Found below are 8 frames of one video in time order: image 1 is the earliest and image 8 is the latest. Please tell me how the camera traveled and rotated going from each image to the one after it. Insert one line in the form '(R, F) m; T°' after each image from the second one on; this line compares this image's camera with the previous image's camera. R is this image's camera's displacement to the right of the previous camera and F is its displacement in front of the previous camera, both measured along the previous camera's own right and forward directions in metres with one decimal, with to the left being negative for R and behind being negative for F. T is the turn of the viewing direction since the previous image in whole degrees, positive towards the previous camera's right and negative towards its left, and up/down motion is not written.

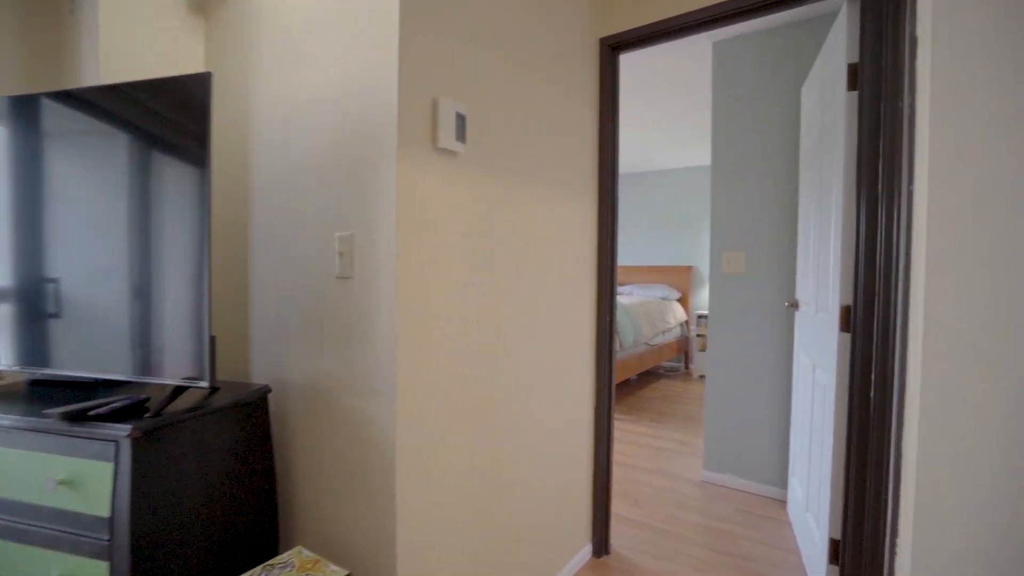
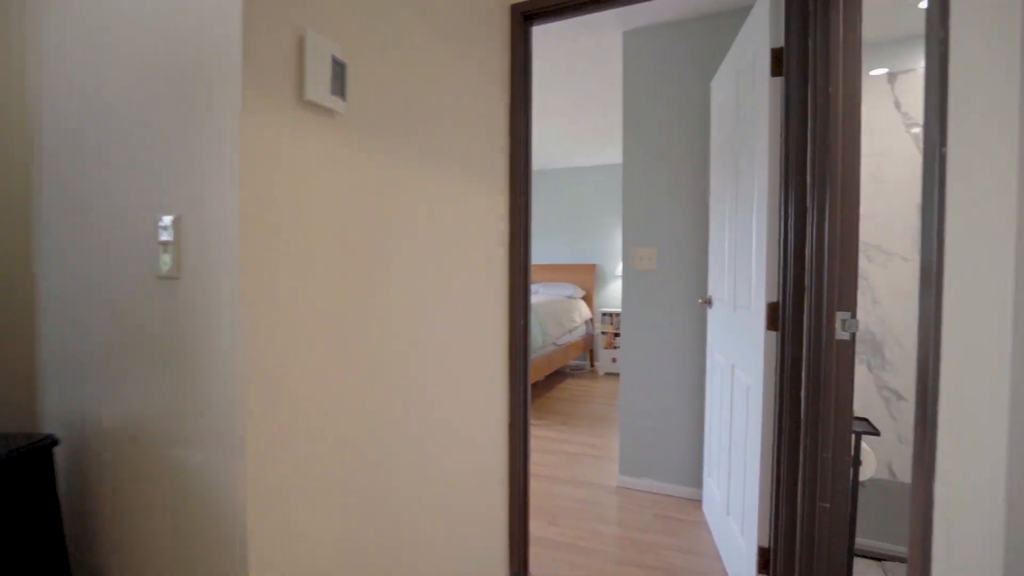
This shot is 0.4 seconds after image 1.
(0.0, +0.2) m; +11°
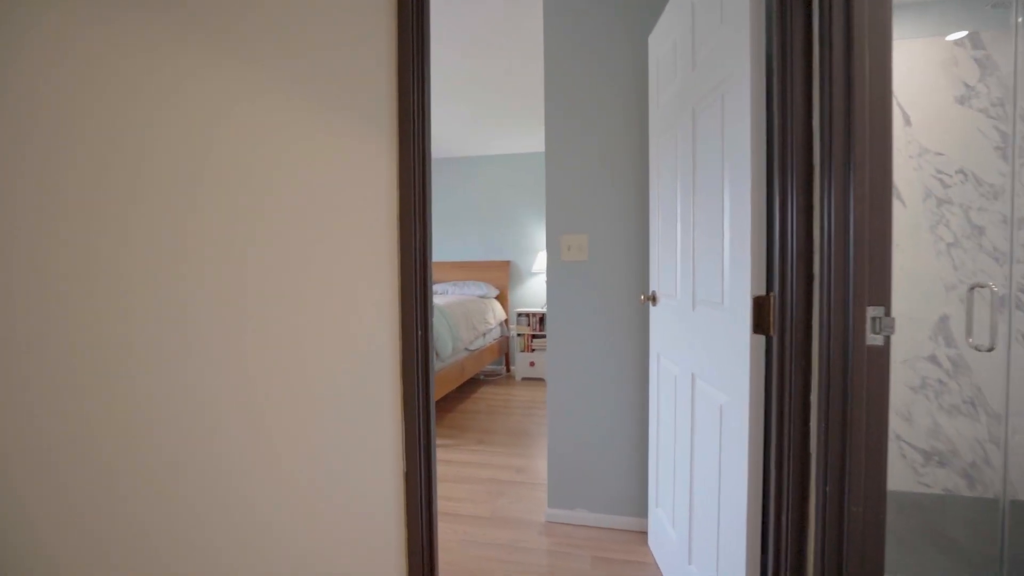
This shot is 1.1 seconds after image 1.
(0.0, +0.4) m; +10°
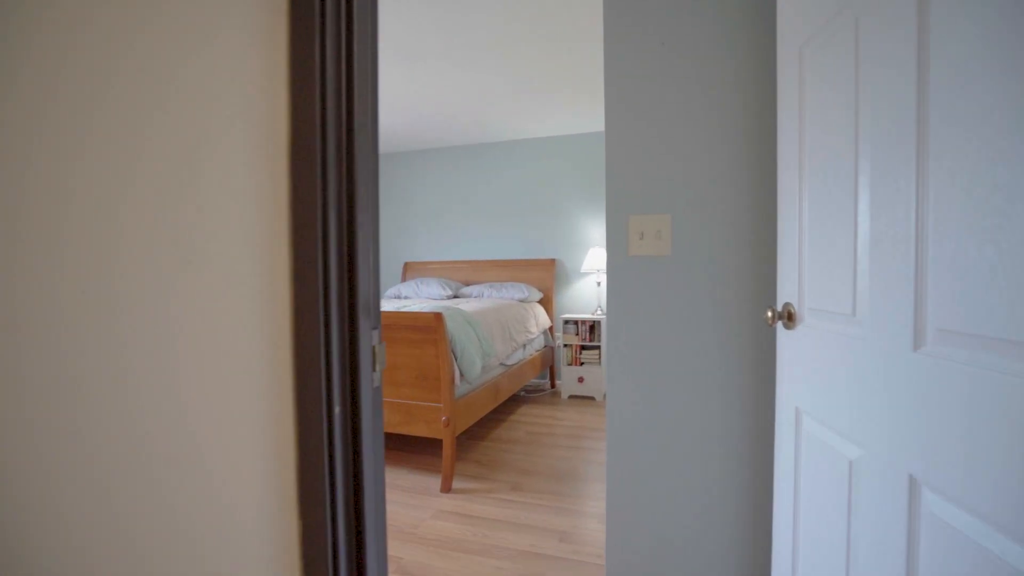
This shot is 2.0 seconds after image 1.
(0.0, +0.6) m; -6°
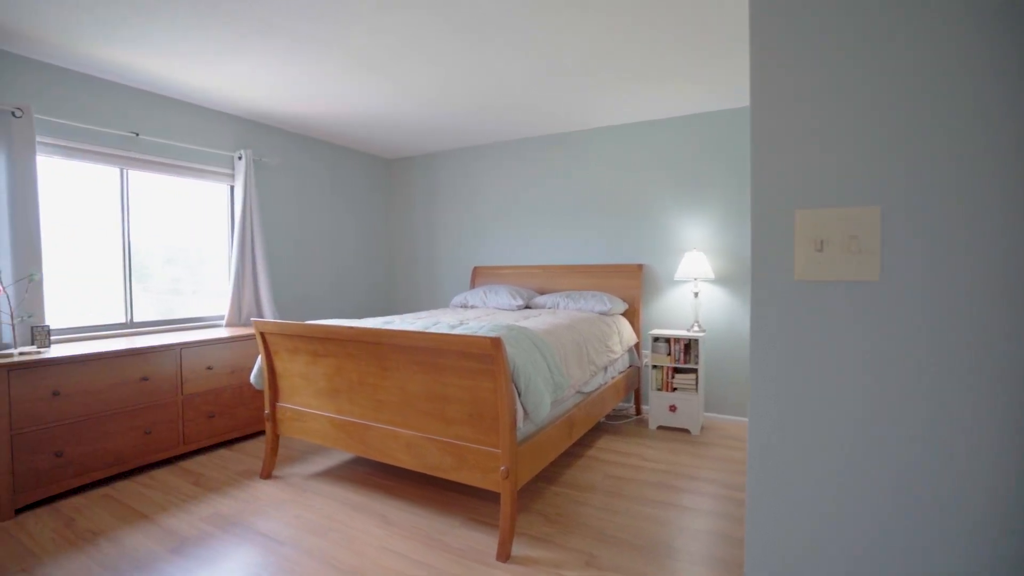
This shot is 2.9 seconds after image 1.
(0.0, +0.5) m; -9°
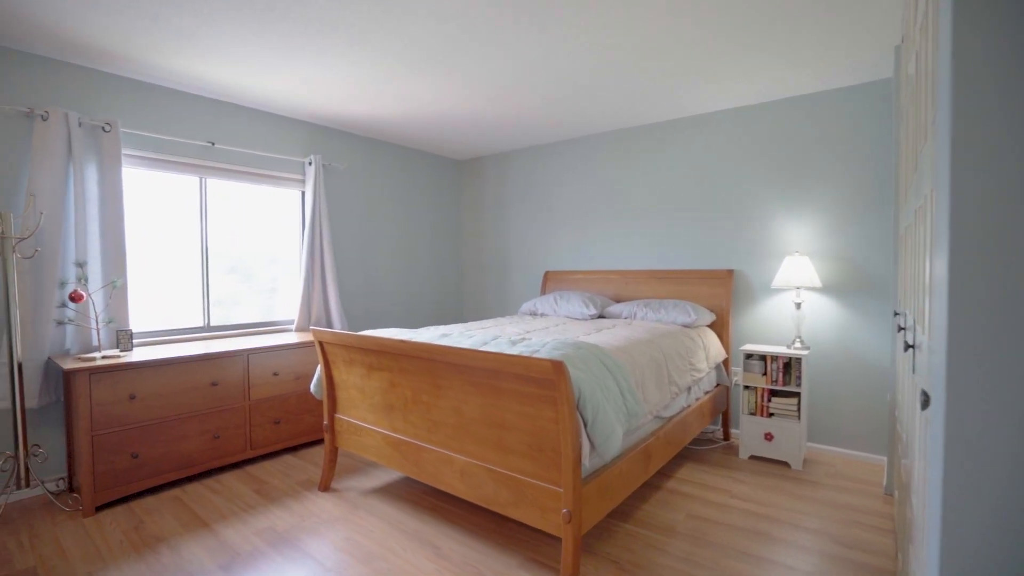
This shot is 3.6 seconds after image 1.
(0.0, +0.2) m; -9°
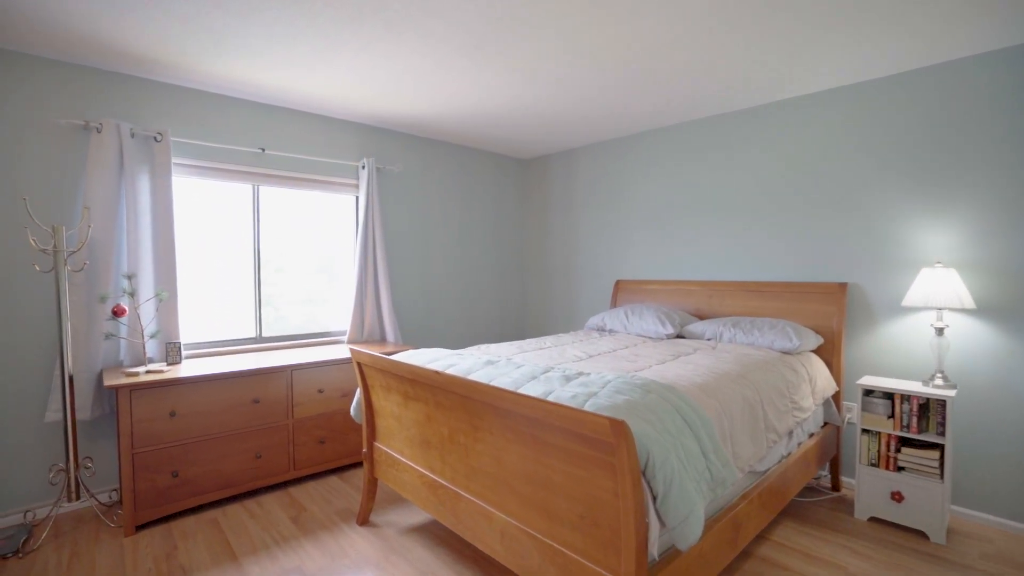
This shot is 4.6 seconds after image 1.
(+0.1, +0.3) m; -9°
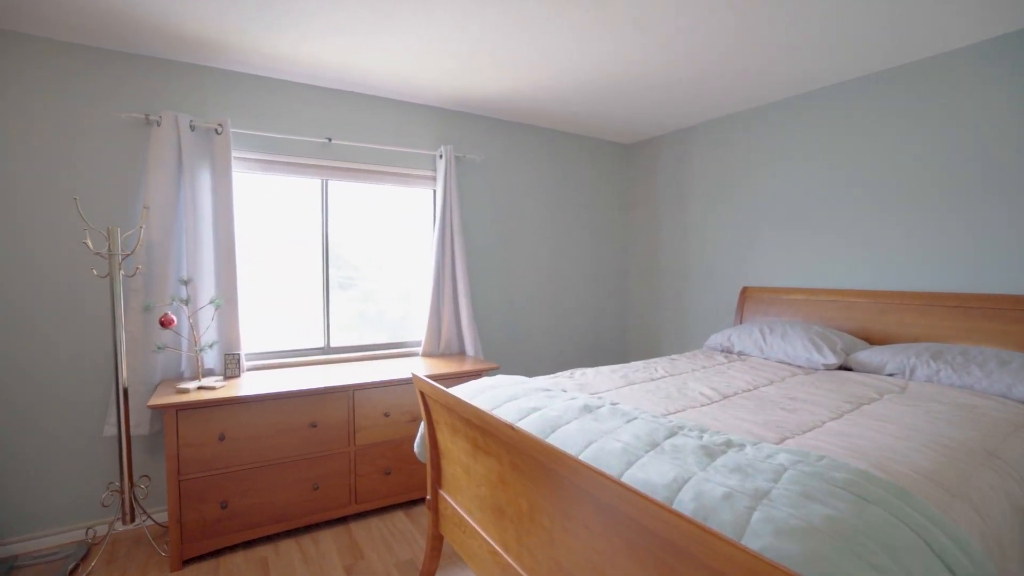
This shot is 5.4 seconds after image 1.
(0.0, +0.5) m; -11°
